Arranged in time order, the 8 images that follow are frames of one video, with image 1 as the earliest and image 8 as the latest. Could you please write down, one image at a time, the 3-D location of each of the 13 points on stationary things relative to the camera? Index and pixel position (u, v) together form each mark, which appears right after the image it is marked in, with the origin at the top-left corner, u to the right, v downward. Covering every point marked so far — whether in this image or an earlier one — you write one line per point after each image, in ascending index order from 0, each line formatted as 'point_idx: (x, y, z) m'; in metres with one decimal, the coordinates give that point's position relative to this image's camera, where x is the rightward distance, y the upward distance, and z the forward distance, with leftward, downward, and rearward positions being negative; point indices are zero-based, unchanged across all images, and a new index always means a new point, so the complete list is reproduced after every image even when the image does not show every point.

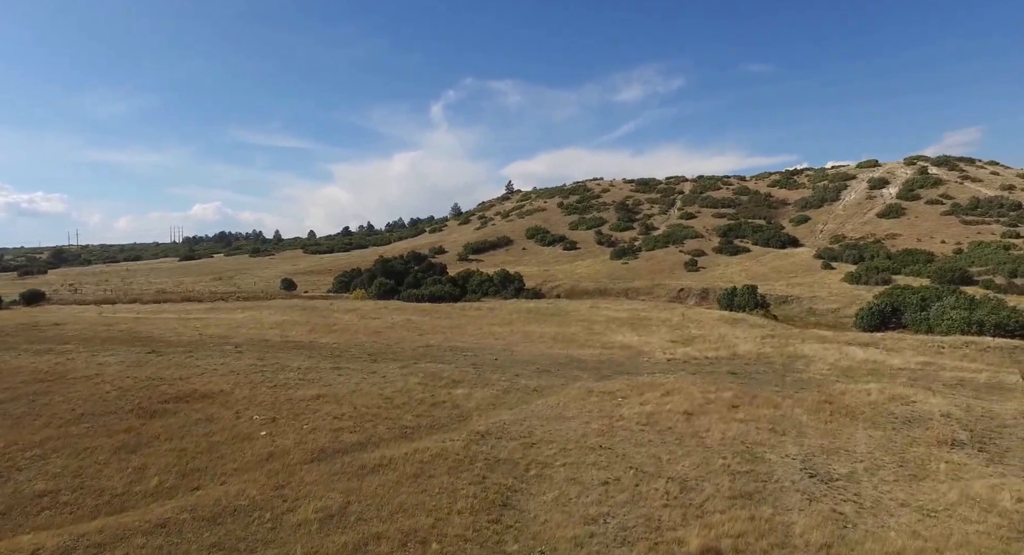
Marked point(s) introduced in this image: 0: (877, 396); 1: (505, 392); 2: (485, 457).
0: (+11.2, -3.6, +19.2) m
1: (-0.3, -3.4, +18.5) m
2: (-0.6, -3.6, +12.6) m
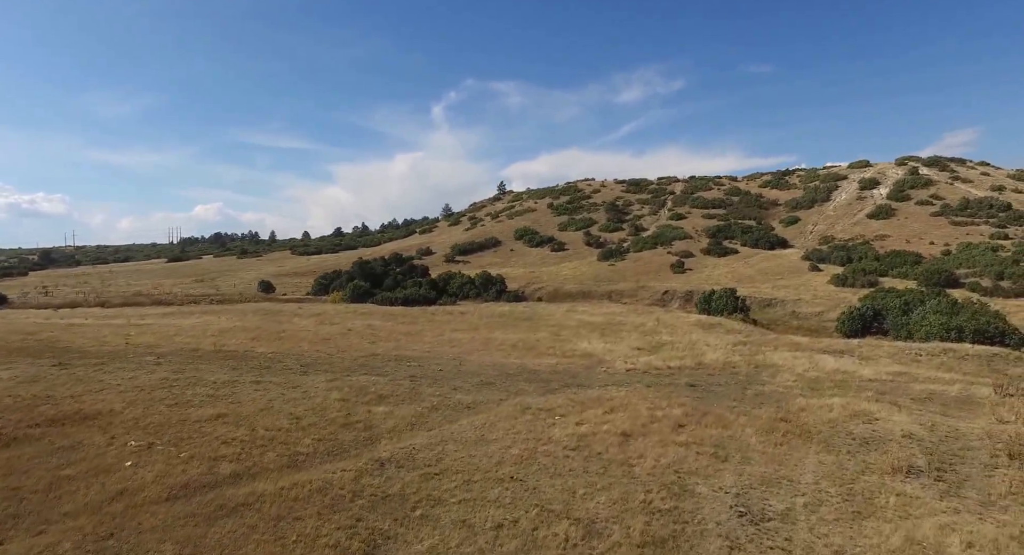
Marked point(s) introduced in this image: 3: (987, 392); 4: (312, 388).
0: (+9.2, -3.8, +17.8) m
1: (-2.2, -3.6, +17.0) m
2: (-2.5, -3.8, +11.1) m
3: (+14.9, -3.6, +19.8) m
4: (-5.9, -3.2, +18.5) m
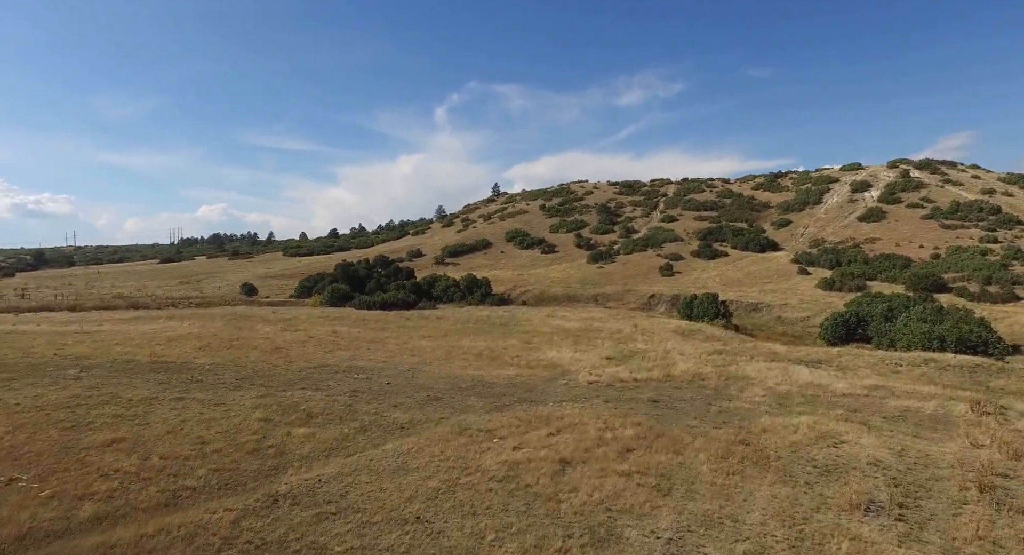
0: (+7.6, -4.1, +16.4) m
1: (-3.8, -3.9, +15.6) m
2: (-4.1, -4.0, +9.7) m
3: (+13.3, -3.9, +18.5) m
4: (-7.5, -3.5, +17.1) m
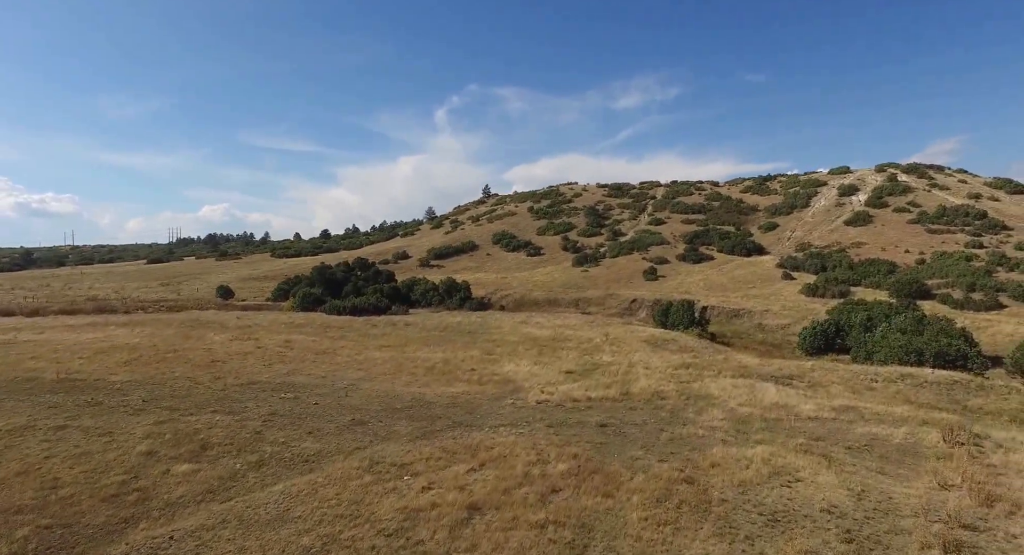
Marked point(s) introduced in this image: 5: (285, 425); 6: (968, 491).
0: (+5.7, -4.5, +14.7) m
1: (-5.7, -4.2, +13.8) m
2: (-6.0, -4.4, +7.9) m
3: (+11.4, -4.3, +16.8) m
4: (-9.4, -3.8, +15.2) m
5: (-6.3, -4.1, +17.6) m
6: (+9.5, -4.5, +13.1) m
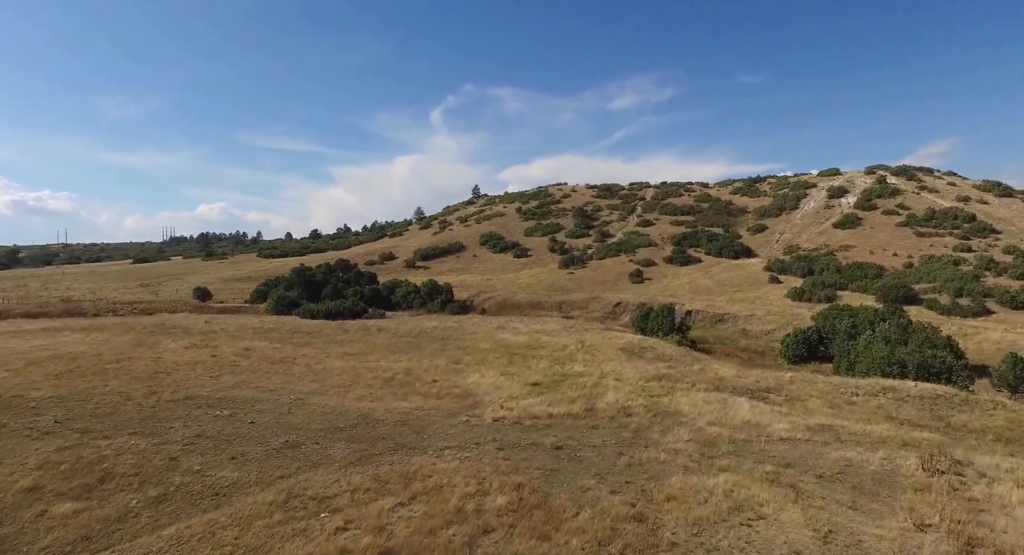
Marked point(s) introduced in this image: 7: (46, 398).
0: (+4.3, -4.8, +13.3) m
1: (-7.1, -4.5, +12.3) m
2: (-7.3, -4.6, +6.4) m
3: (+10.0, -4.6, +15.5) m
4: (-10.8, -4.1, +13.7) m
5: (-7.8, -4.4, +16.1) m
6: (+8.2, -4.8, +11.8) m
7: (-14.3, -3.7, +19.6) m
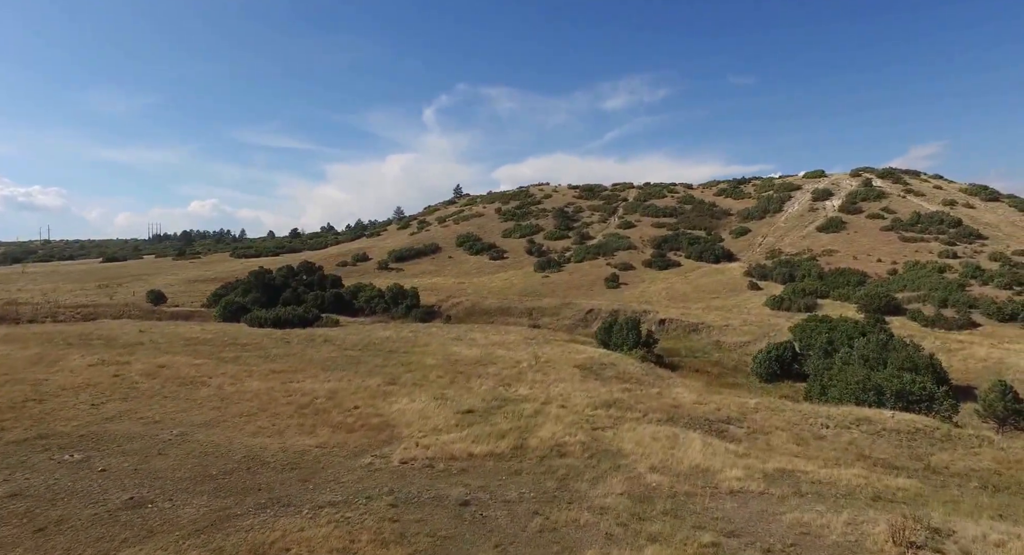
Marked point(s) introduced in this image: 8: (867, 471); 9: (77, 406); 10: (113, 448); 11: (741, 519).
0: (+2.0, -5.3, +10.5) m
1: (-9.4, -5.0, +9.4) m
2: (-9.6, -5.1, +3.5) m
3: (+7.6, -5.2, +12.8) m
4: (-13.2, -4.5, +10.7) m
5: (-10.1, -4.8, +13.1) m
6: (+5.8, -5.4, +9.1) m
7: (-16.7, -4.1, +16.5) m
8: (+10.3, -5.5, +18.0) m
9: (-14.5, -4.3, +21.6) m
10: (-10.8, -4.6, +17.6) m
11: (+5.1, -5.2, +13.8) m
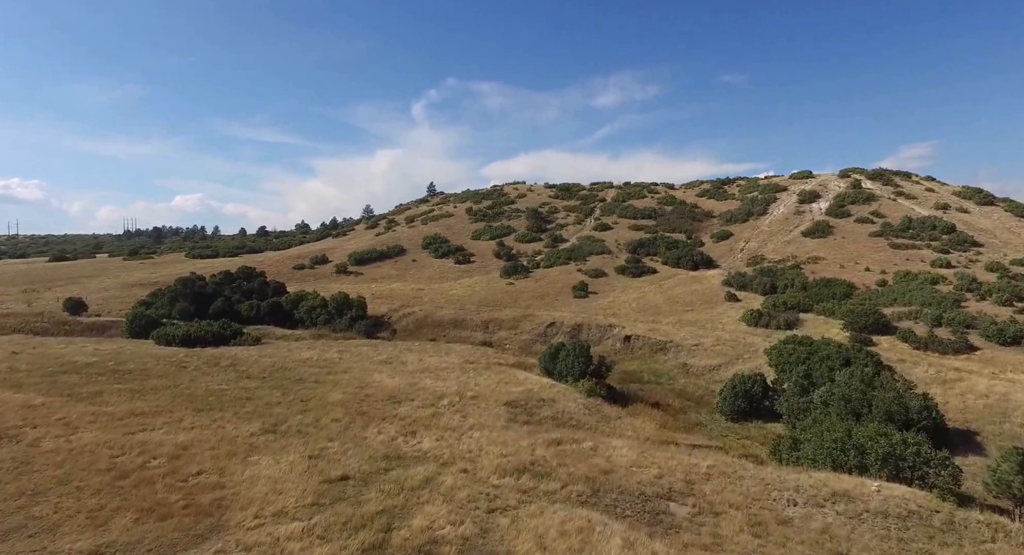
0: (-1.2, -6.3, +5.6) m
1: (-12.5, -5.9, +4.3) m
2: (-12.6, -6.0, -1.6) m
3: (+4.4, -6.2, +7.9) m
4: (-16.3, -5.4, +5.6) m
5: (-13.3, -5.7, +8.1) m
6: (+2.7, -6.3, +4.2) m
7: (-19.9, -4.9, +11.3) m
8: (+7.1, -6.4, +13.2) m
9: (-17.8, -5.1, +16.4) m
10: (-14.1, -5.5, +12.5) m
11: (+1.9, -6.2, +8.9) m
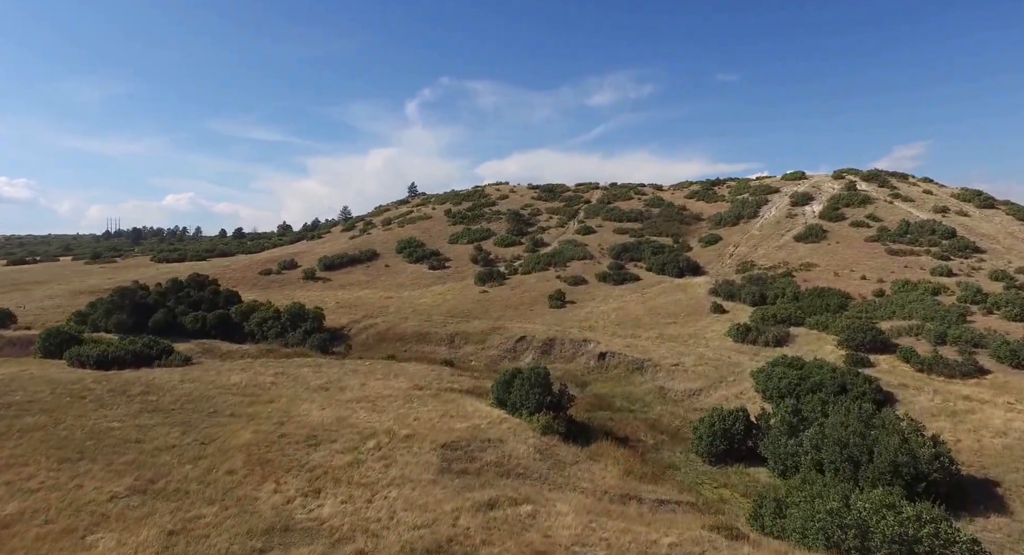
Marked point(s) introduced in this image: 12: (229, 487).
0: (-3.2, -7.0, +1.6) m
1: (-14.6, -6.6, +0.2) m
2: (-14.6, -6.7, -5.7) m
3: (+2.4, -6.9, +4.0) m
4: (-18.3, -6.1, +1.5) m
5: (-15.4, -6.4, +4.0) m
6: (+0.7, -7.1, +0.2) m
7: (-22.0, -5.6, +7.2) m
8: (+5.0, -7.2, +9.2) m
9: (-19.9, -5.8, +12.3) m
10: (-16.2, -6.2, +8.4) m
11: (-0.1, -6.9, +5.0) m
12: (-8.3, -6.2, +18.8) m
